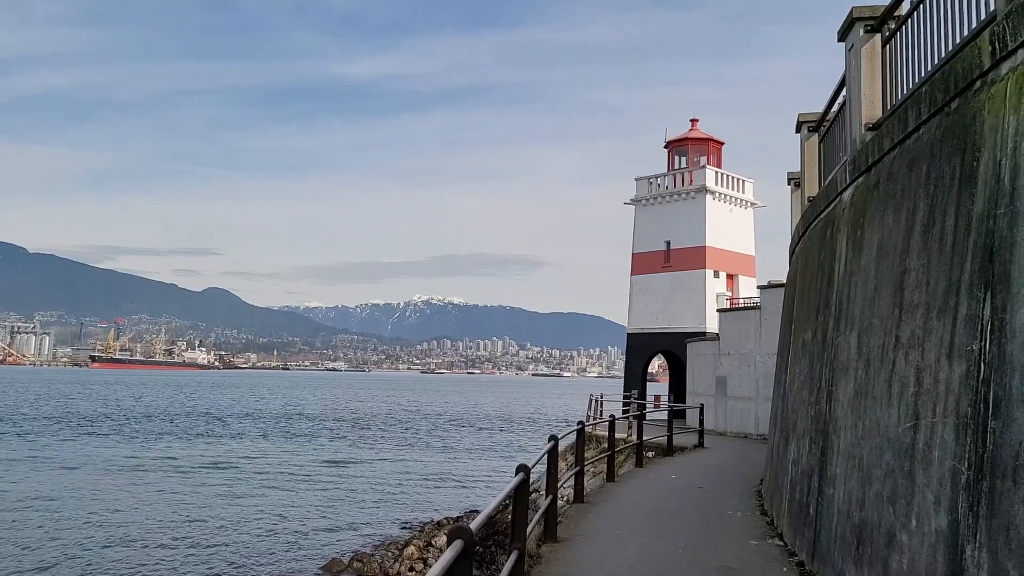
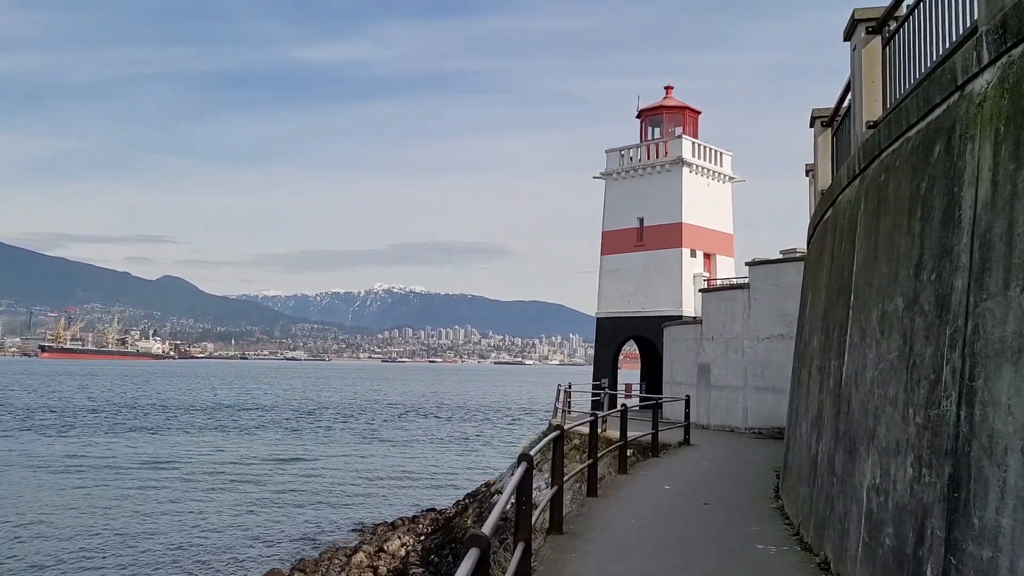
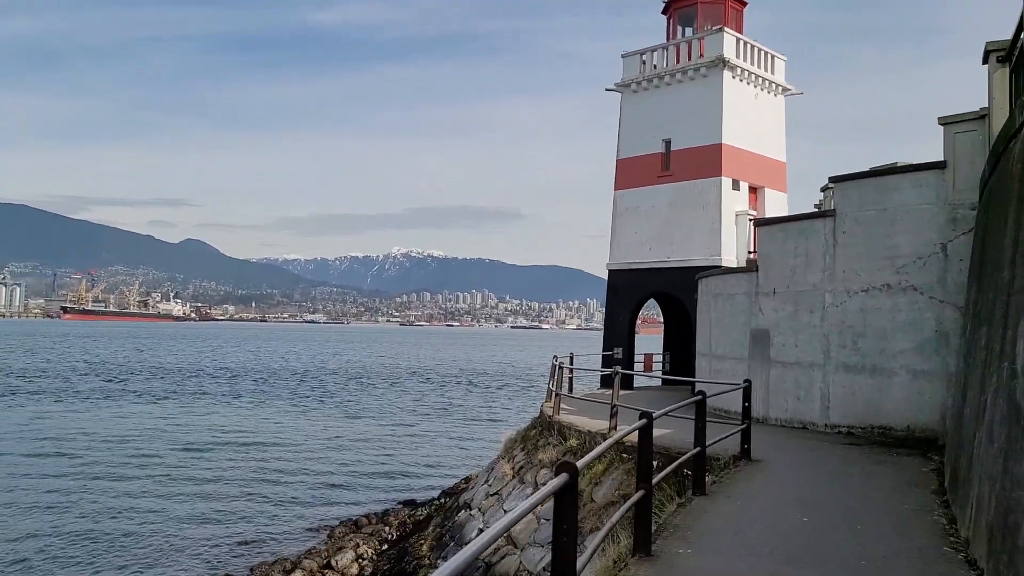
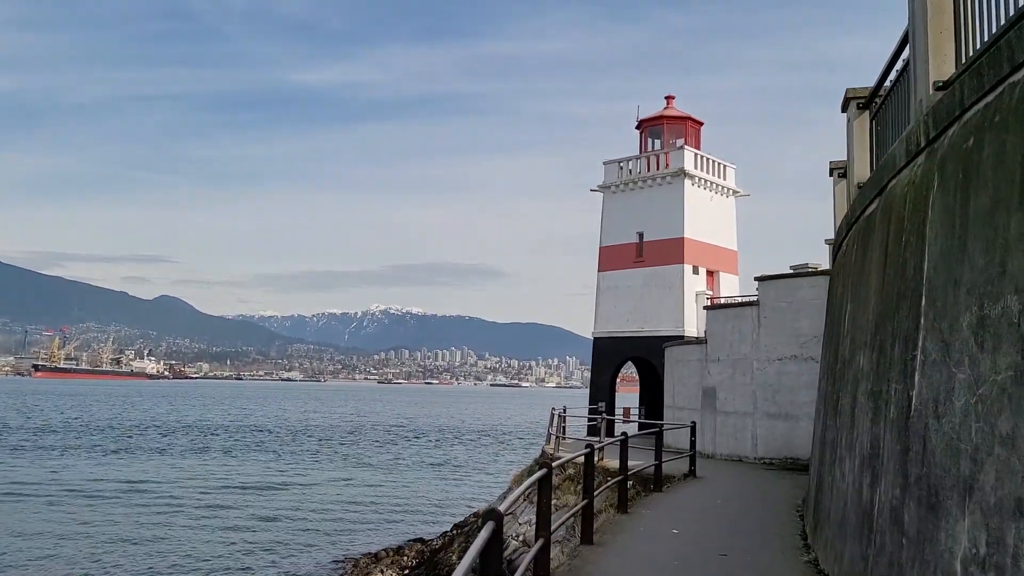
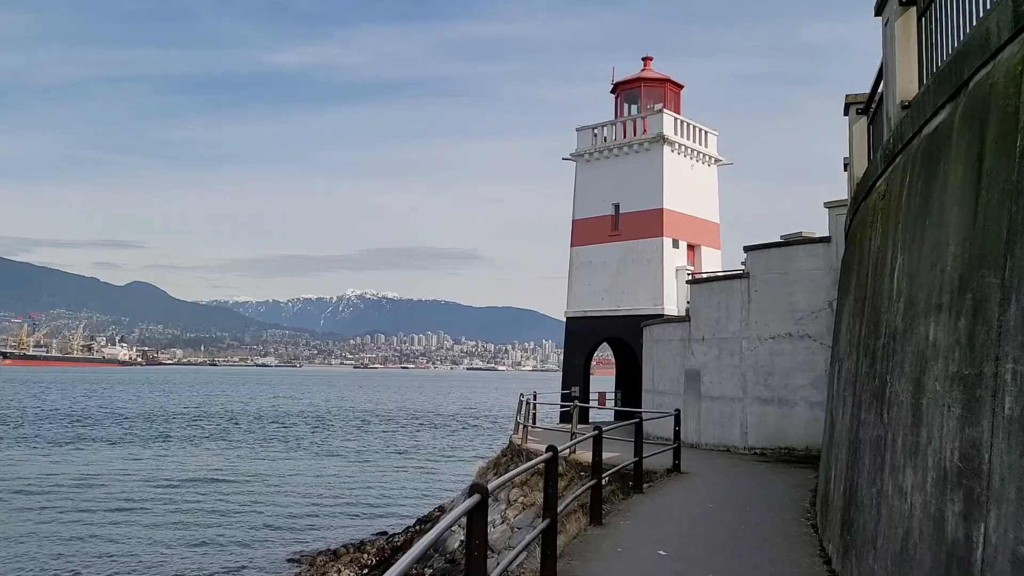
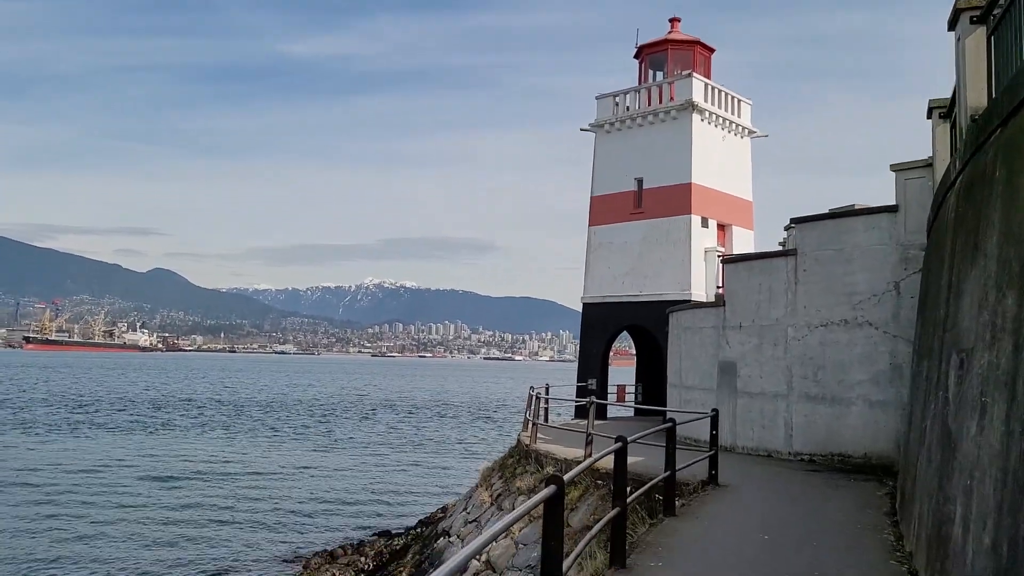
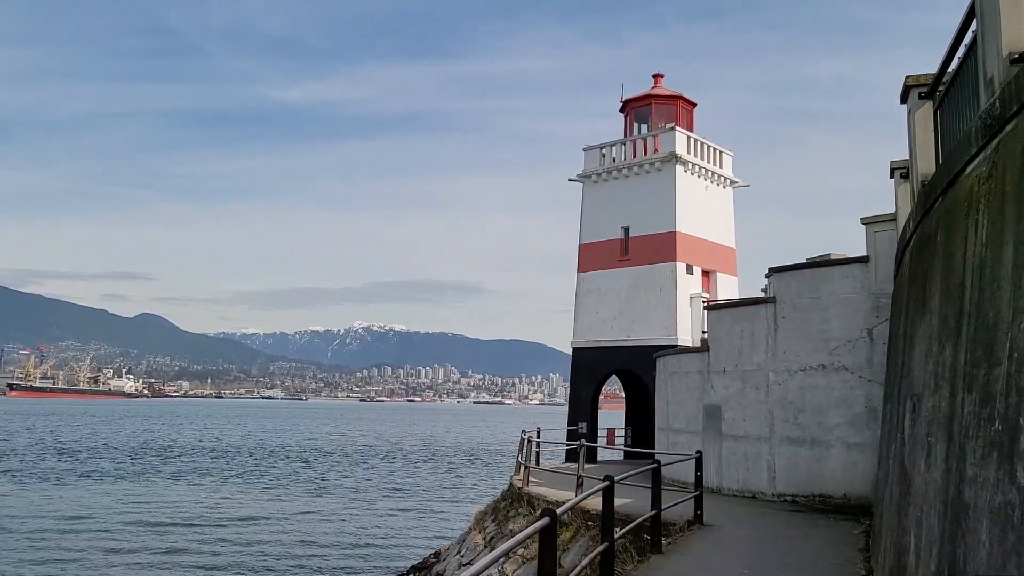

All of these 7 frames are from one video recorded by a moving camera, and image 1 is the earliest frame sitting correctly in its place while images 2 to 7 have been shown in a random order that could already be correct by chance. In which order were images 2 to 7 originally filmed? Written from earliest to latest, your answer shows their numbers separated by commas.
2, 4, 5, 7, 6, 3
